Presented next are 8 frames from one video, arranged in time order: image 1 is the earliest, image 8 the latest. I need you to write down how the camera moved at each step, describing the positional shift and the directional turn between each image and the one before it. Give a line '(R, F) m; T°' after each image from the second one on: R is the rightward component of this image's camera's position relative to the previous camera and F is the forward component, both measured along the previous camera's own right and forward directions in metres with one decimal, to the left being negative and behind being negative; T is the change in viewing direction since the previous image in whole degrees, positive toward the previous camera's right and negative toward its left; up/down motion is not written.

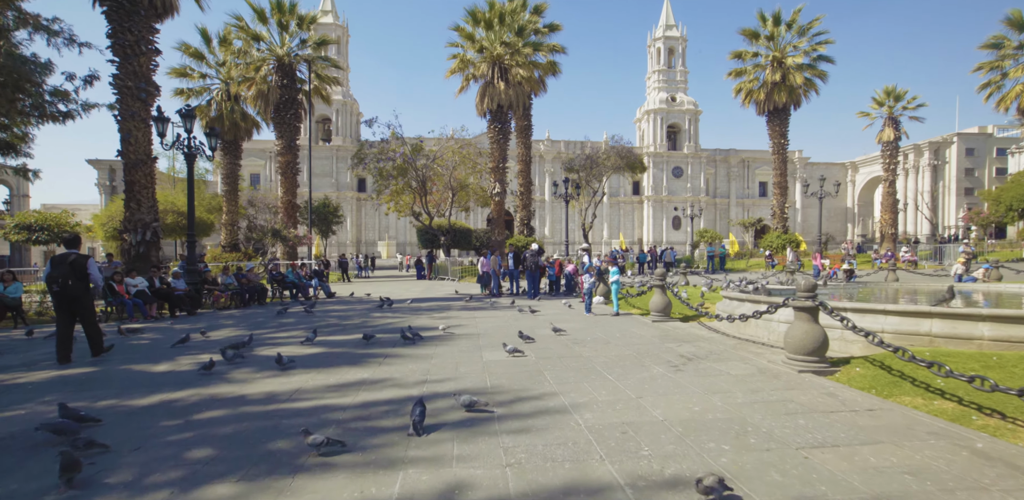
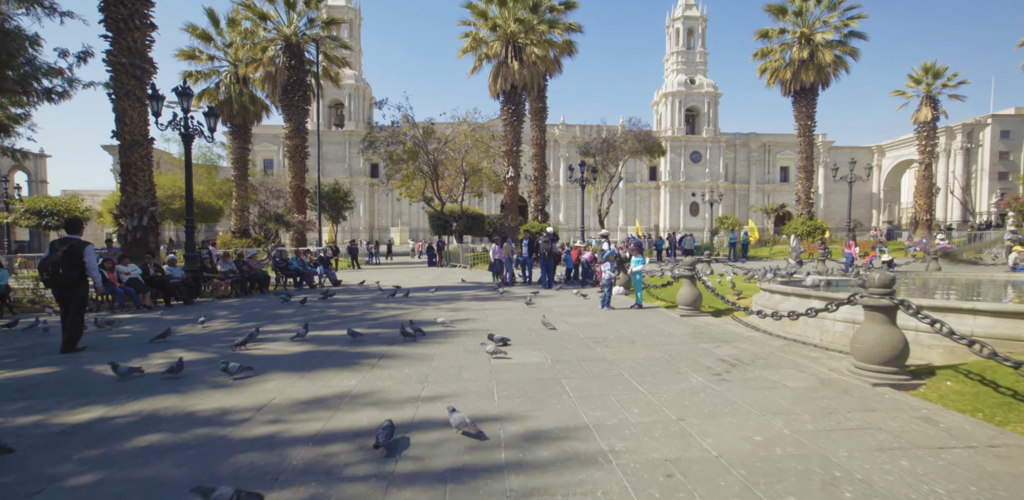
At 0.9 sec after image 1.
(0.0, +0.9) m; -1°
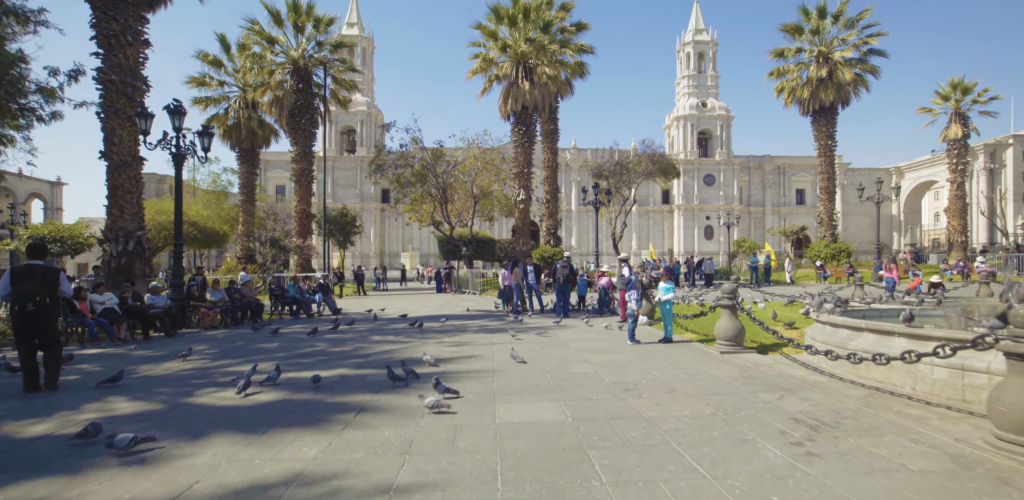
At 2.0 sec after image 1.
(0.0, +1.2) m; -1°
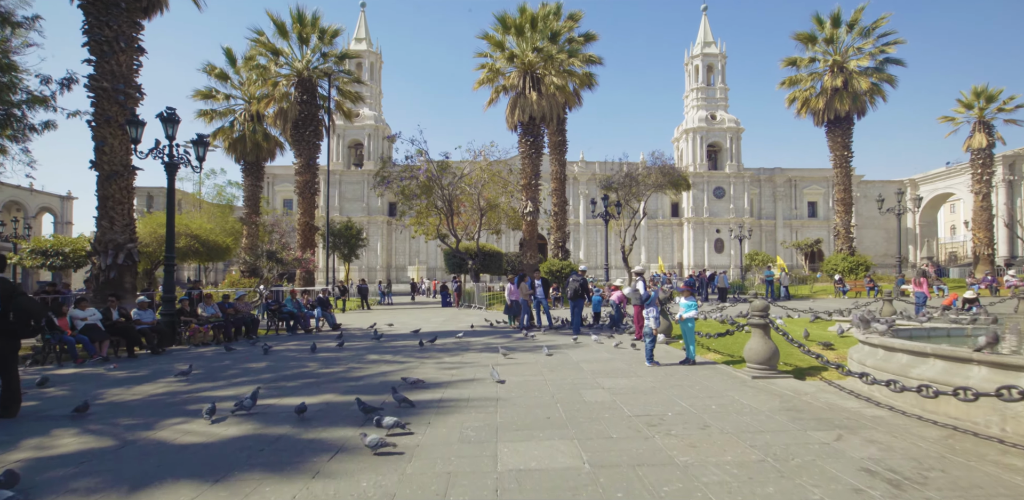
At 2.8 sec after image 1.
(0.0, +0.7) m; -1°
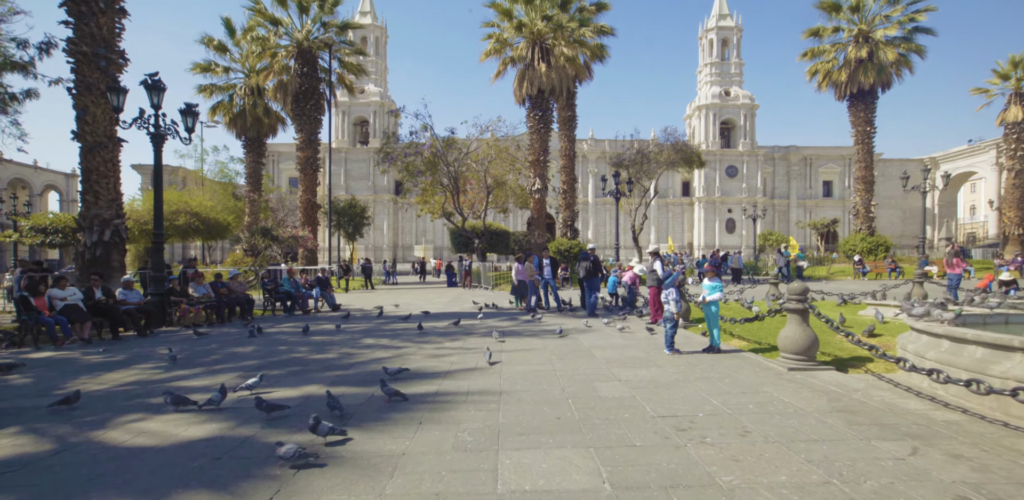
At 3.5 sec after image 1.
(0.0, +0.8) m; -1°
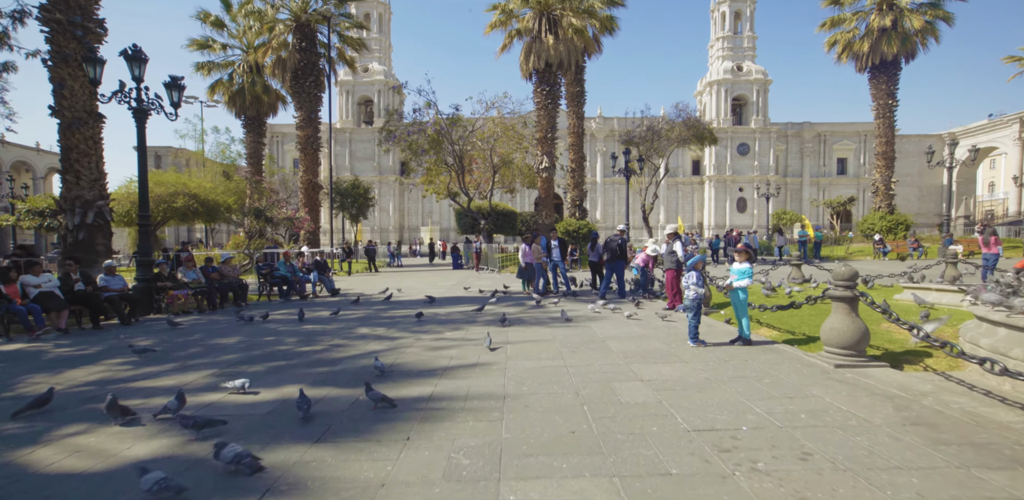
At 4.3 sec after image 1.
(0.0, +0.8) m; -1°
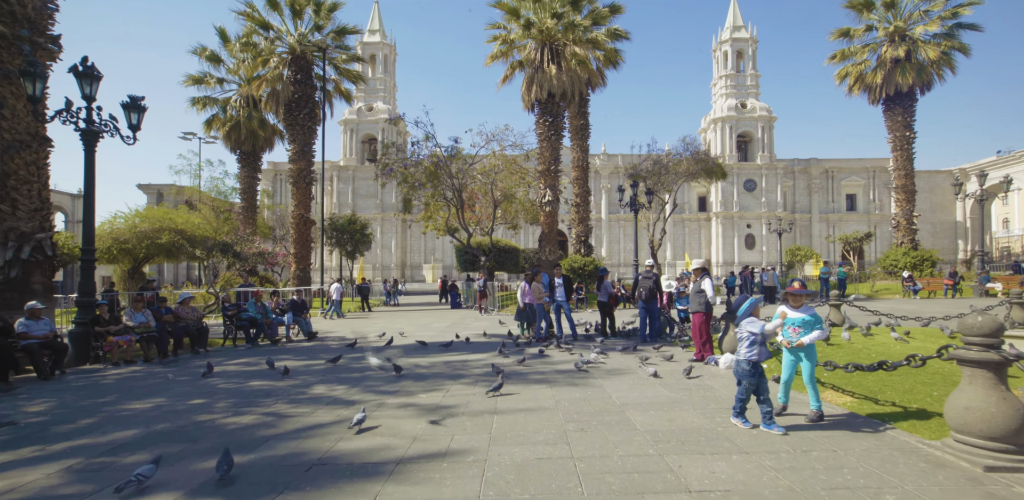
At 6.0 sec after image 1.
(+0.1, +1.7) m; 0°
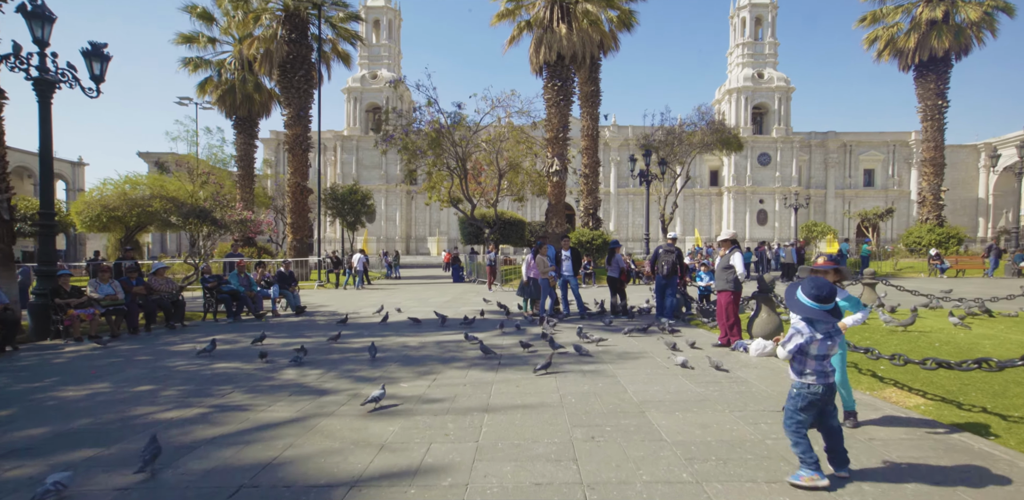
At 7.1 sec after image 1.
(+0.1, +1.1) m; -1°
